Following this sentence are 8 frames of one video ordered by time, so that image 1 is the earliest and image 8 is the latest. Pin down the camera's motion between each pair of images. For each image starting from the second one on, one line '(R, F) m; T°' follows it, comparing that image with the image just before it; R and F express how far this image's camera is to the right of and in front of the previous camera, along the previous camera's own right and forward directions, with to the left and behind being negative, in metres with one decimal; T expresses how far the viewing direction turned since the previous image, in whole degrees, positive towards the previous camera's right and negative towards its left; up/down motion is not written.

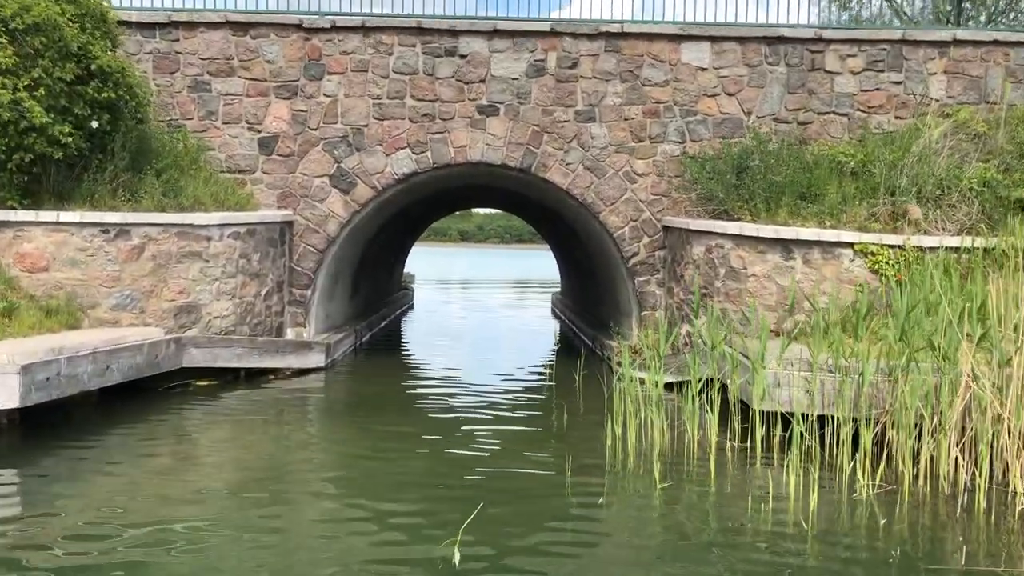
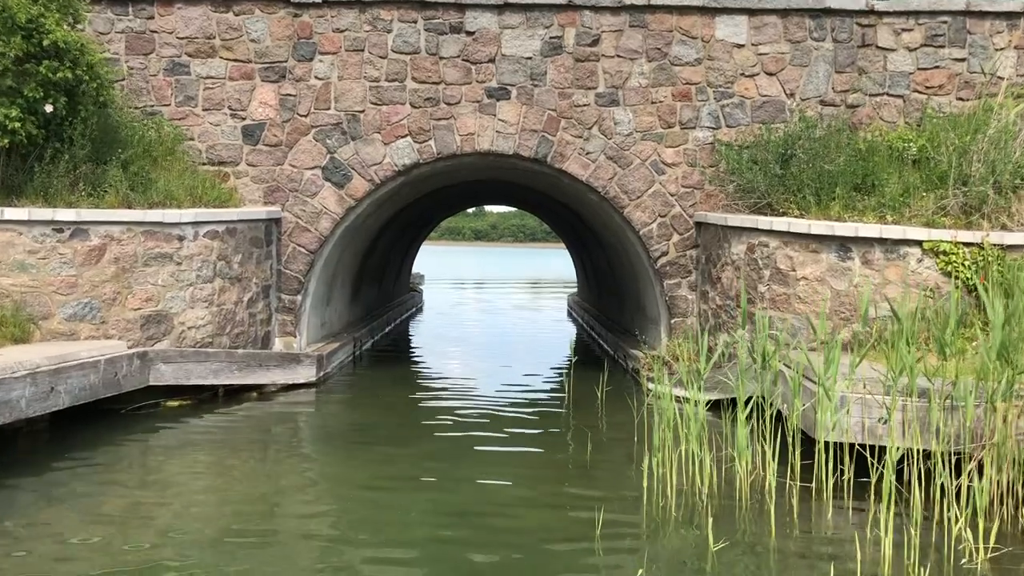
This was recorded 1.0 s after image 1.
(0.0, +1.0) m; -1°
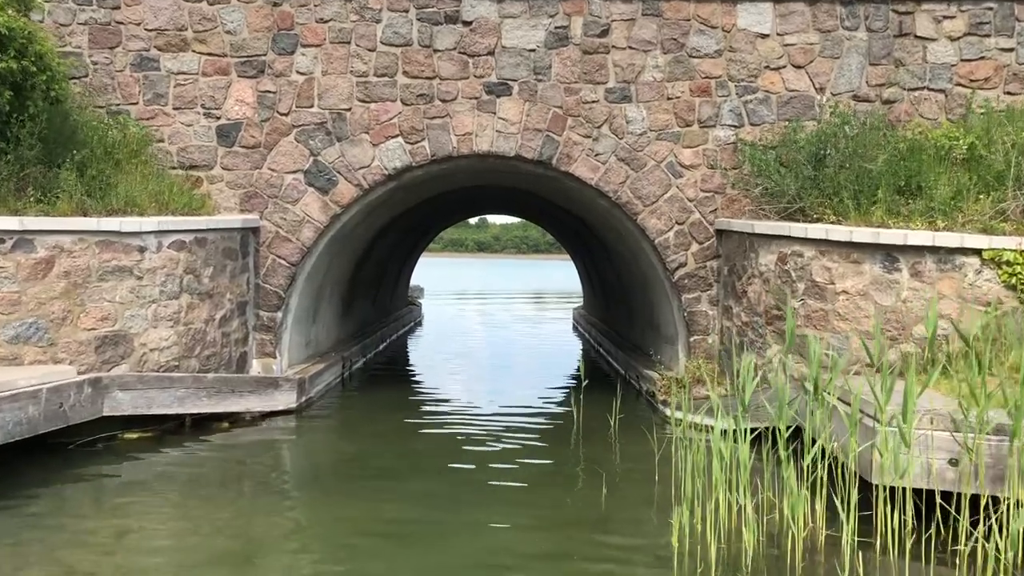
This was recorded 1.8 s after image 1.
(0.0, +0.8) m; 0°
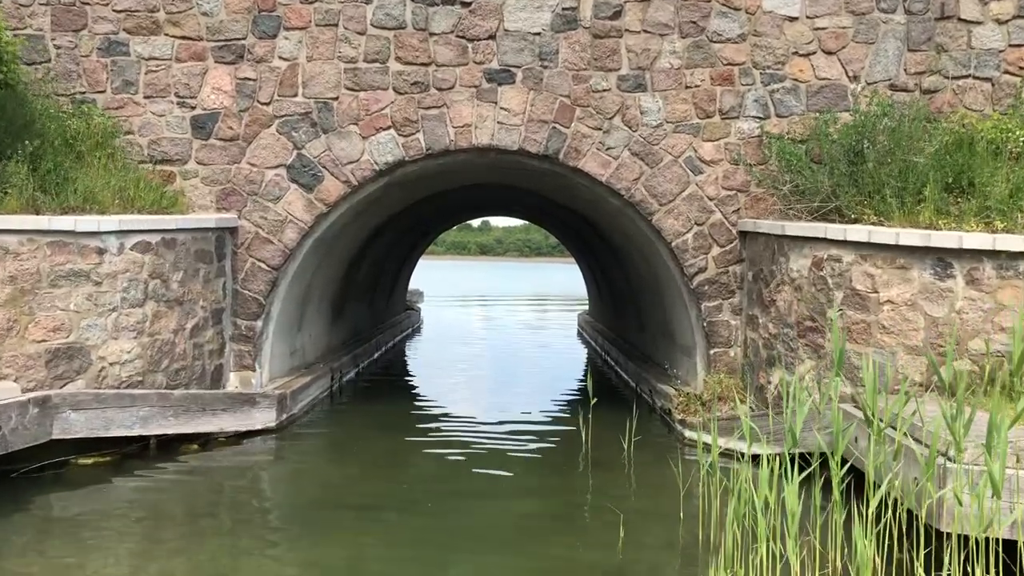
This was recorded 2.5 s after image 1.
(0.0, +0.7) m; 0°
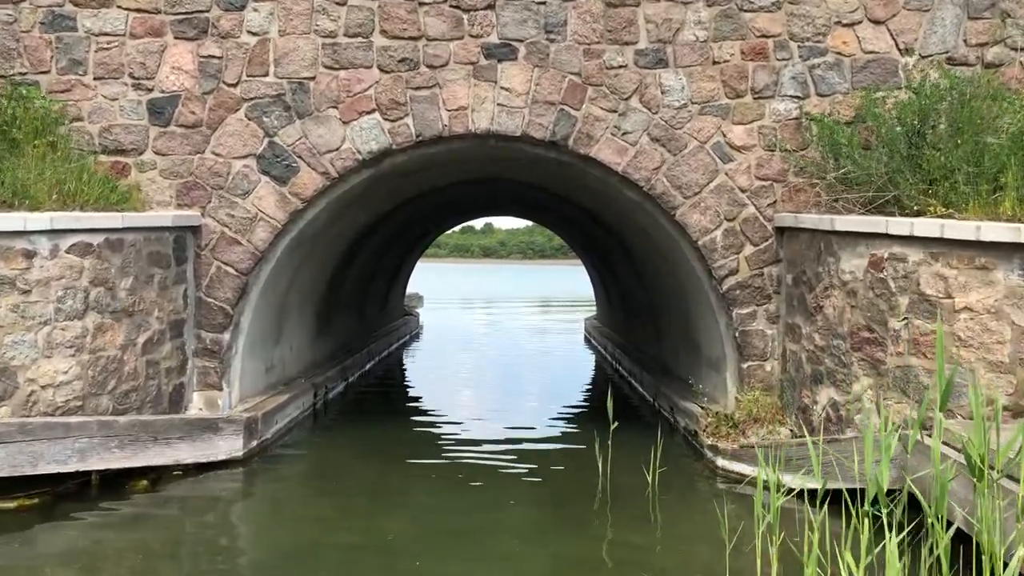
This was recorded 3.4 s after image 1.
(0.0, +0.9) m; 0°
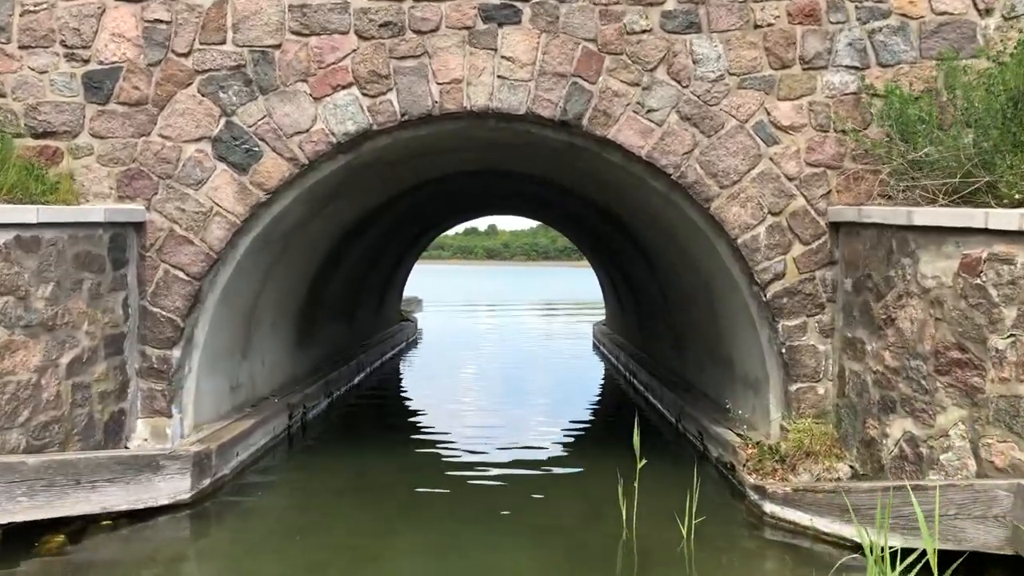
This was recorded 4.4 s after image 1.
(0.0, +1.0) m; 0°
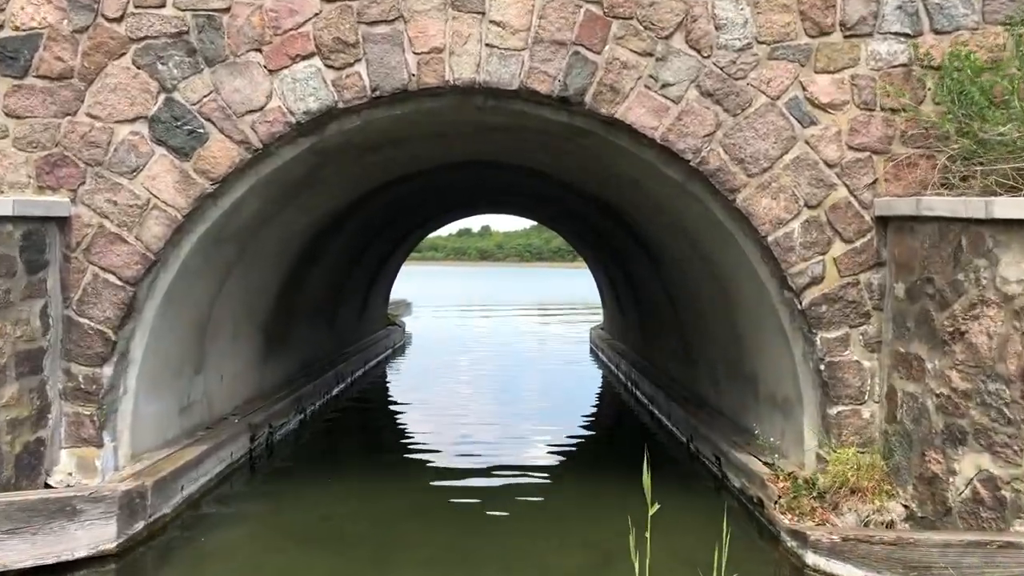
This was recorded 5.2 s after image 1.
(0.0, +0.8) m; 0°
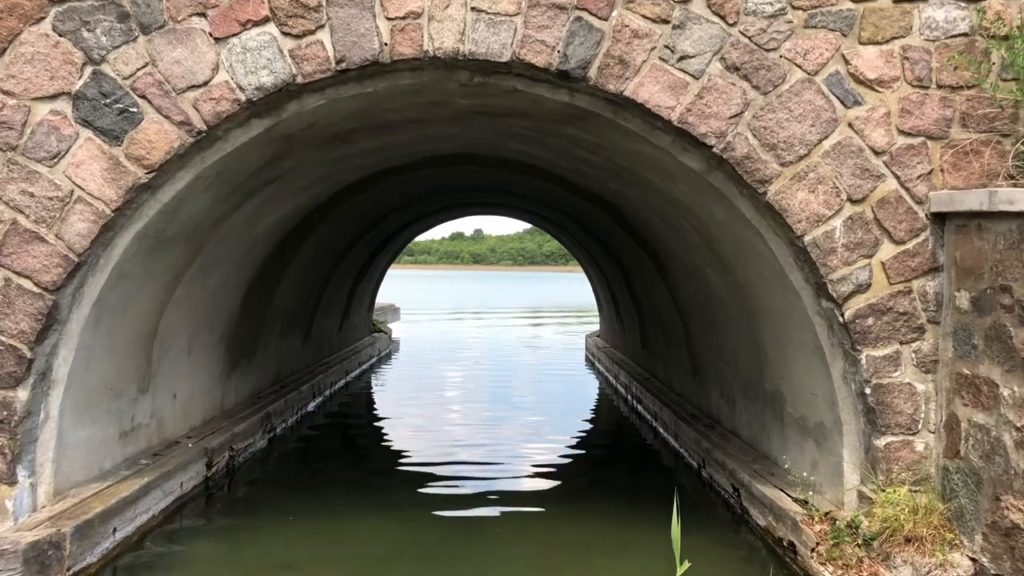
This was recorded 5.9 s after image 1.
(0.0, +0.7) m; 0°
